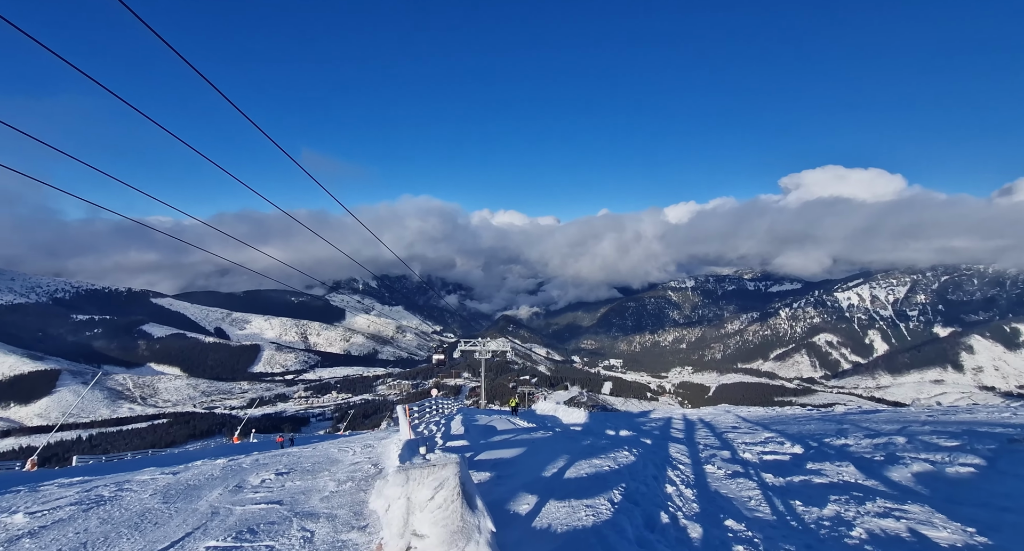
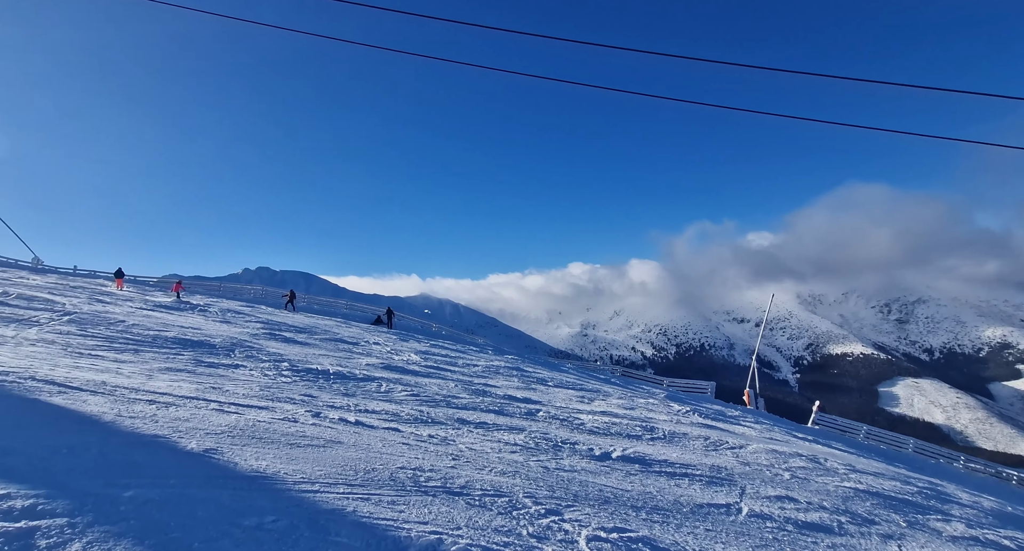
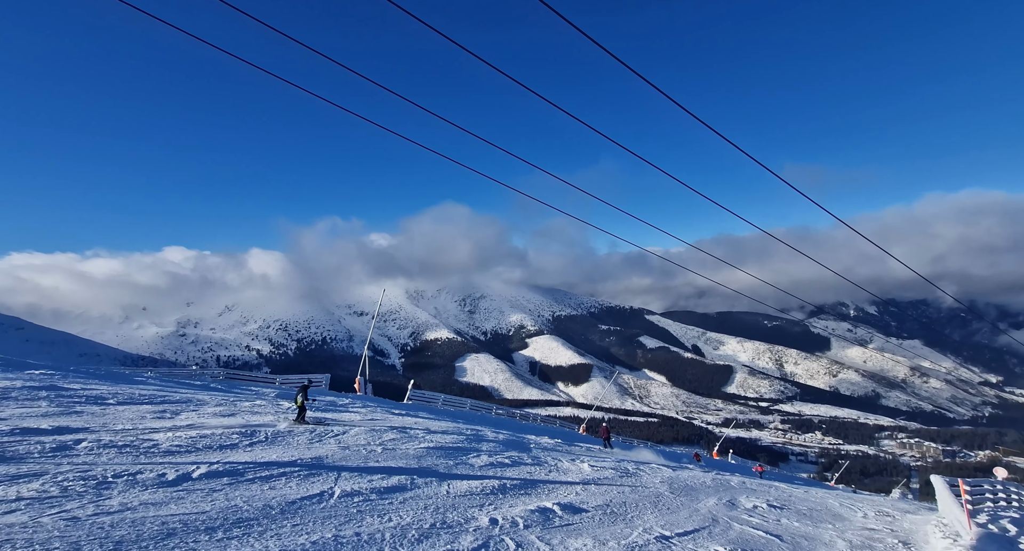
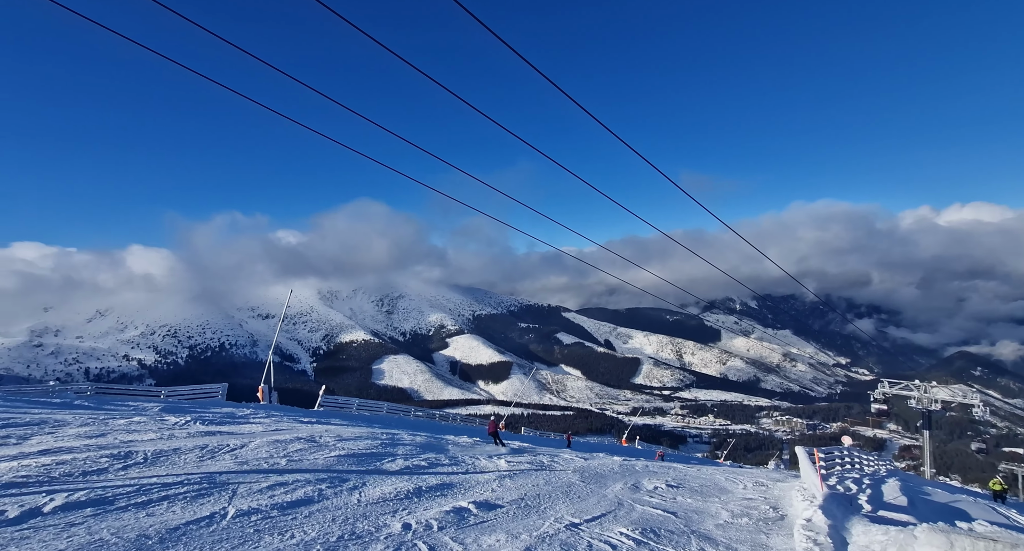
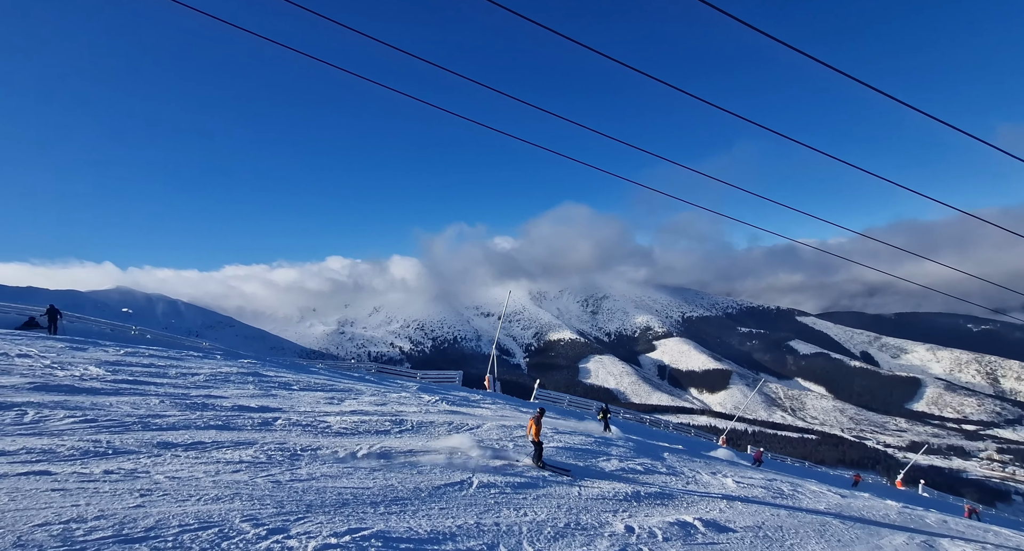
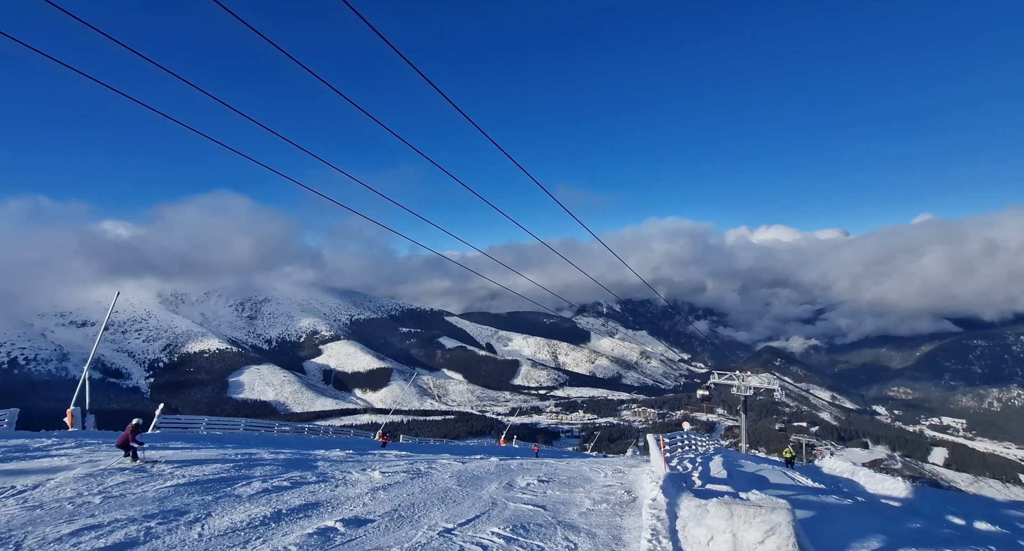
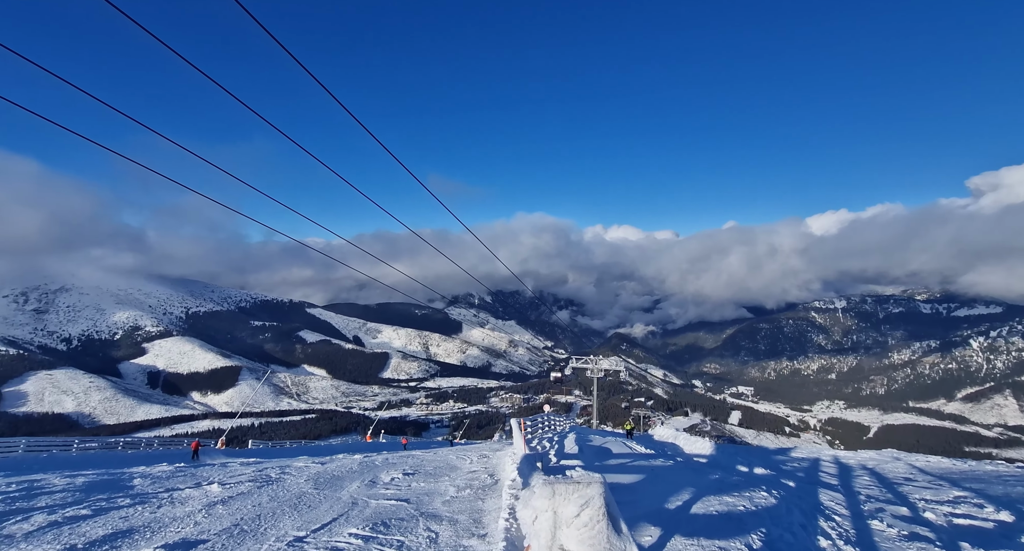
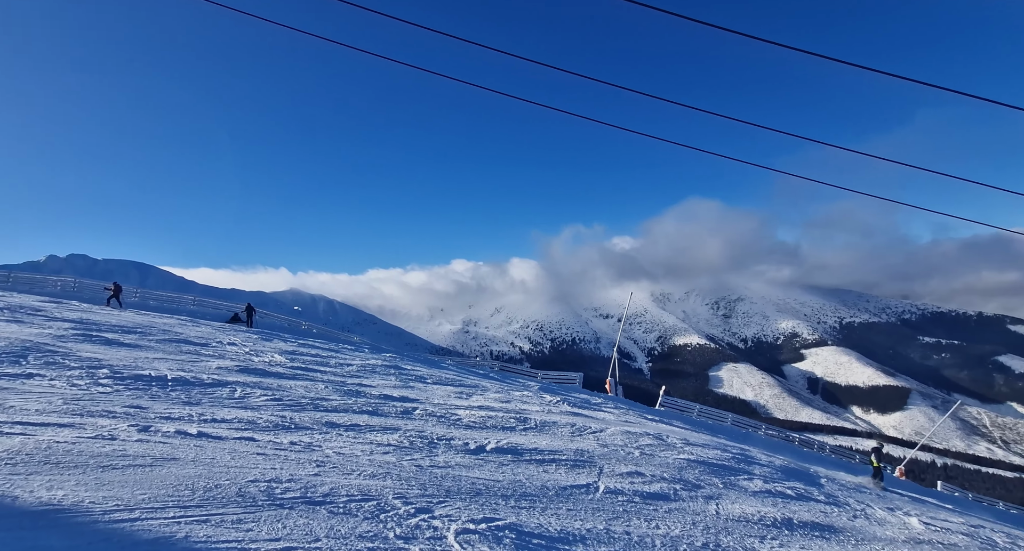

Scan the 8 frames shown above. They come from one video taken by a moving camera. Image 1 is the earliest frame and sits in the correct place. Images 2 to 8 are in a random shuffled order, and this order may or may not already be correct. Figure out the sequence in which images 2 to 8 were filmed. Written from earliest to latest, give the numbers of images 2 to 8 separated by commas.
7, 6, 4, 3, 5, 8, 2
